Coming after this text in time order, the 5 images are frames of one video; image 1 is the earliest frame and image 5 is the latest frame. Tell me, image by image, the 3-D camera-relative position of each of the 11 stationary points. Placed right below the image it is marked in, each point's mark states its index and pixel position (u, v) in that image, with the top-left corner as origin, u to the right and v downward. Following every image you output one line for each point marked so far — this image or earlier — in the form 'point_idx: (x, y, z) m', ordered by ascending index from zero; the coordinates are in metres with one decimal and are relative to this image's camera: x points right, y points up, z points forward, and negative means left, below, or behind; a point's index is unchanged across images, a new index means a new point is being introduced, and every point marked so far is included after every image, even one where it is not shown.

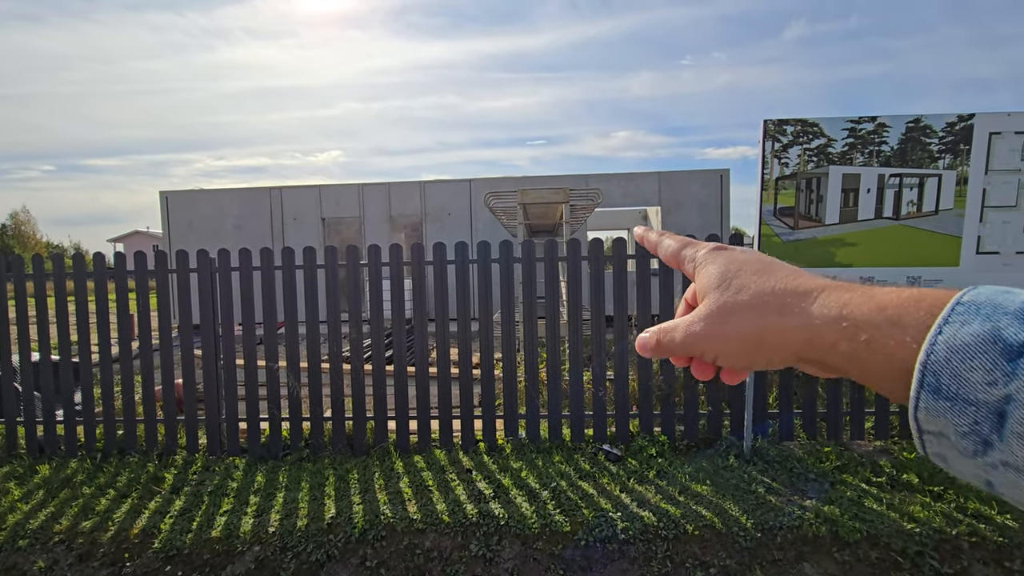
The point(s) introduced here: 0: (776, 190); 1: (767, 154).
0: (+2.1, +0.8, +4.1) m
1: (+2.0, +1.0, +4.1) m
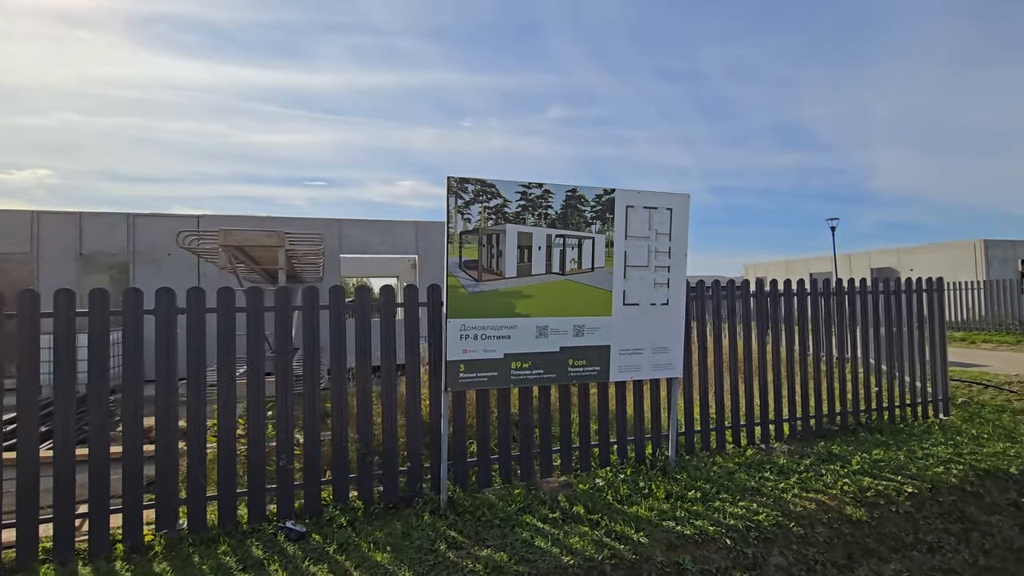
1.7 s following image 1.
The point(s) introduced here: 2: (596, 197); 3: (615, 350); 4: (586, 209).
0: (-0.4, +0.4, +4.3) m
1: (-0.5, +0.6, +4.2) m
2: (+0.8, +0.8, +4.6) m
3: (+1.0, -0.6, +4.8) m
4: (+0.7, +0.7, +4.6) m
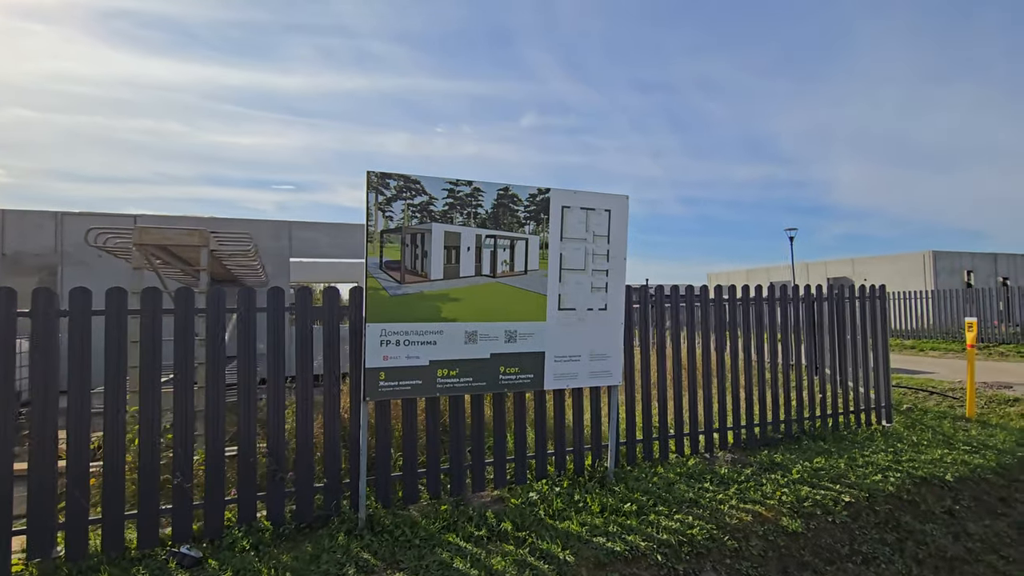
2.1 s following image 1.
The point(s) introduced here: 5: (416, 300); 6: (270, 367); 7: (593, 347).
0: (-1.0, +0.3, +4.0) m
1: (-1.1, +0.6, +4.0) m
2: (+0.1, +0.8, +4.4) m
3: (+0.3, -0.6, +4.6) m
4: (+0.1, +0.7, +4.4) m
5: (-0.8, -0.1, +4.1) m
6: (-1.9, -0.6, +4.2) m
7: (+0.7, -0.5, +4.7) m
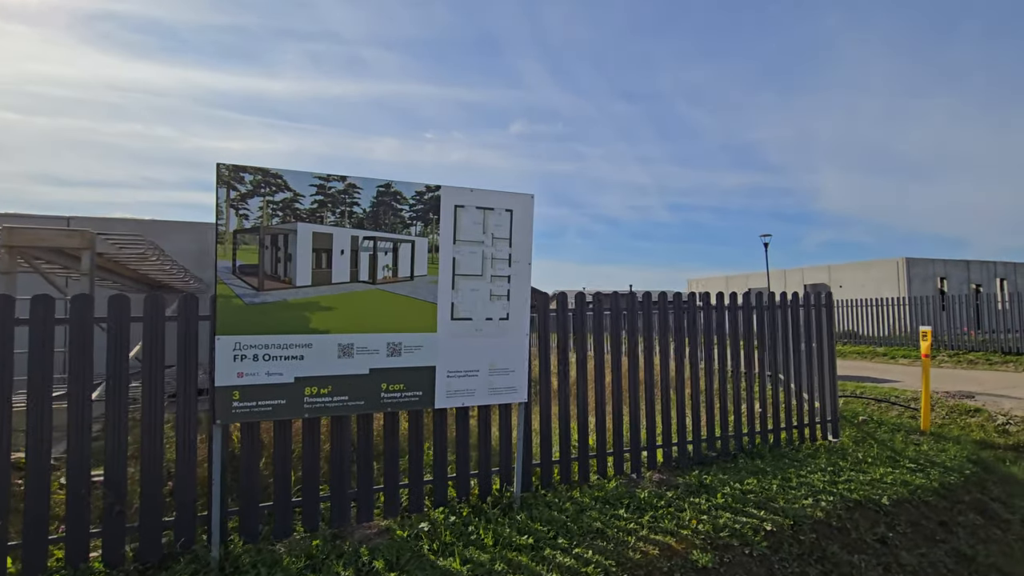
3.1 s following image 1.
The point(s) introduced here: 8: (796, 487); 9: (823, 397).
0: (-1.9, +0.3, +3.5) m
1: (-2.0, +0.6, +3.5) m
2: (-0.7, +0.7, +4.0) m
3: (-0.6, -0.7, +4.1) m
4: (-0.8, +0.6, +4.0) m
5: (-1.7, -0.2, +3.6) m
6: (-2.8, -0.7, +3.7) m
7: (-0.2, -0.6, +4.3) m
8: (+2.8, -1.9, +5.0) m
9: (+4.2, -1.5, +6.9) m
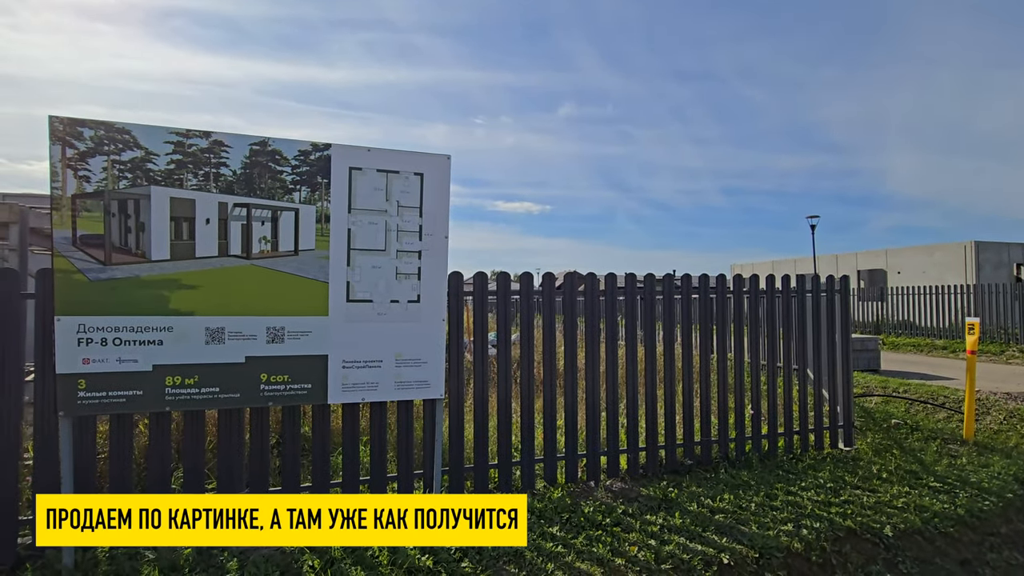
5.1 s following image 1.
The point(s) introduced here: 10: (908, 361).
0: (-2.6, +0.5, +3.1) m
1: (-2.7, +0.7, +3.0) m
2: (-1.4, +0.9, +3.4) m
3: (-1.2, -0.5, +3.6) m
4: (-1.5, +0.8, +3.4) m
5: (-2.3, 0.0, +3.2) m
6: (-3.5, -0.5, +3.3) m
7: (-0.8, -0.4, +3.7) m
8: (+2.2, -1.8, +4.2) m
9: (+3.7, -1.3, +5.9) m
10: (+11.0, -2.0, +14.4) m
